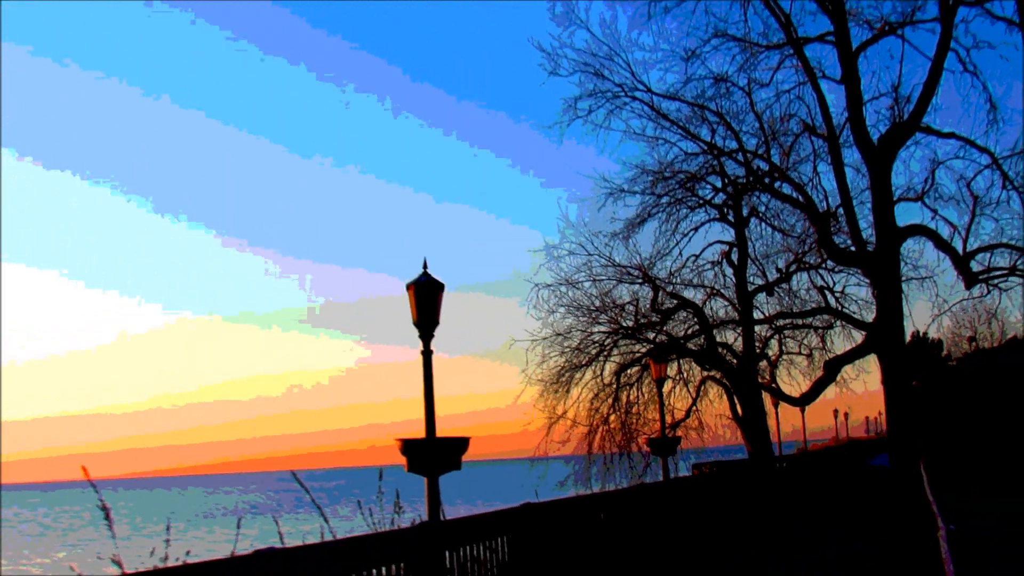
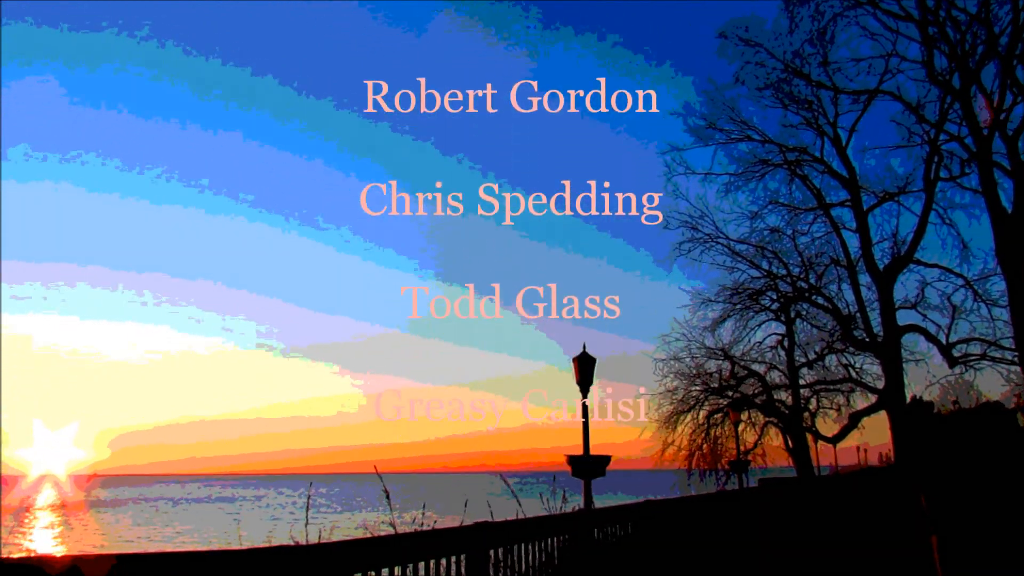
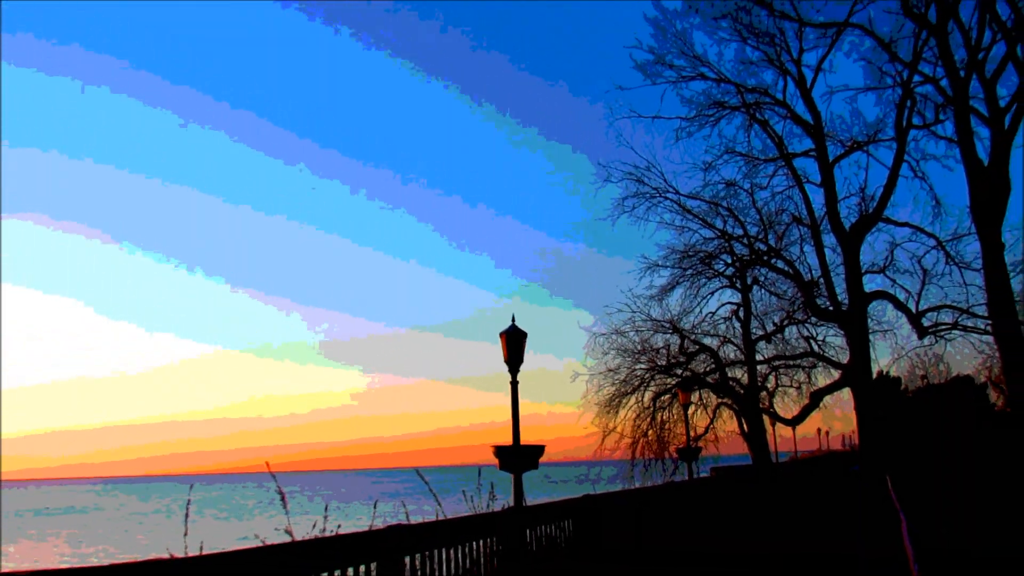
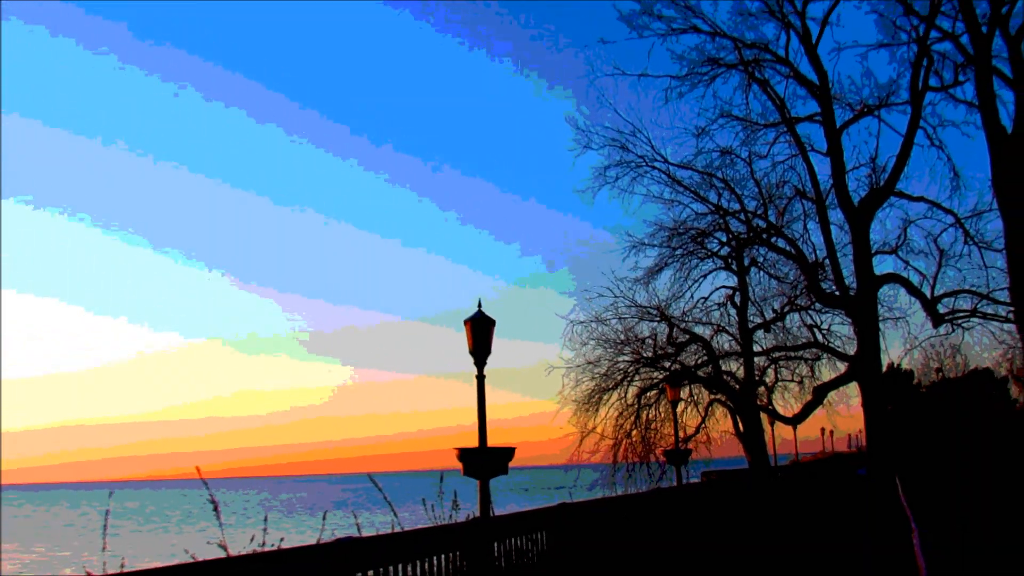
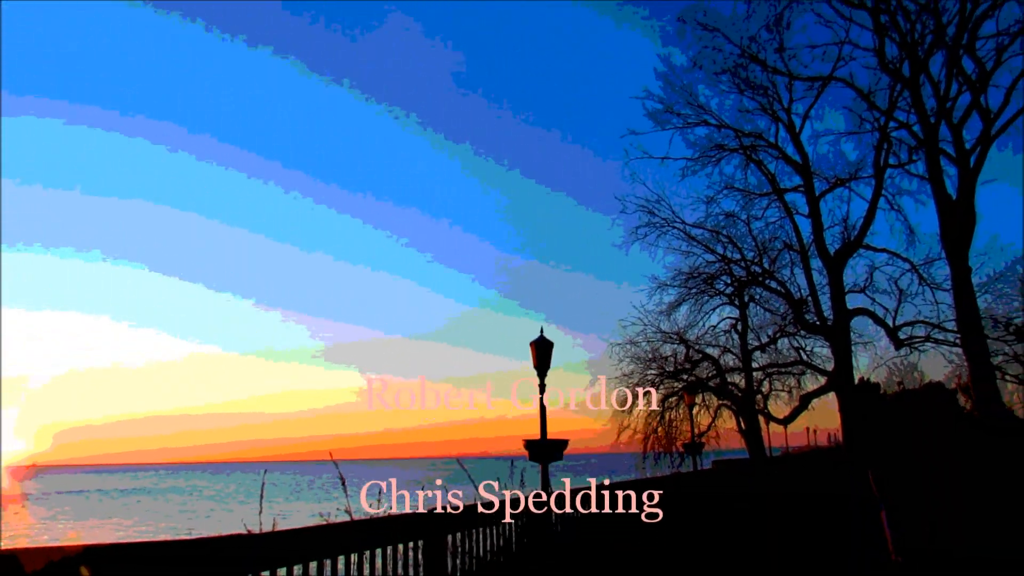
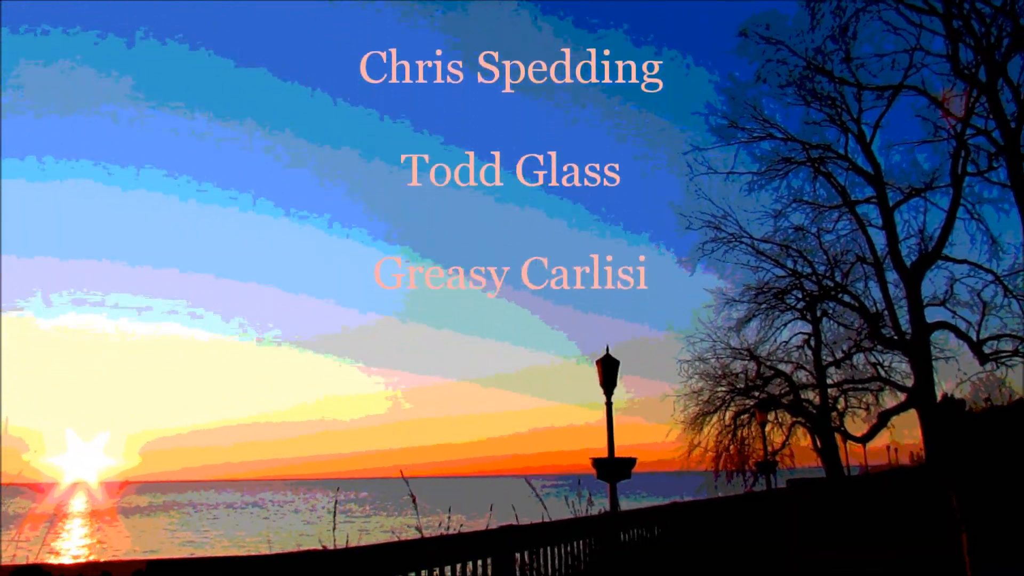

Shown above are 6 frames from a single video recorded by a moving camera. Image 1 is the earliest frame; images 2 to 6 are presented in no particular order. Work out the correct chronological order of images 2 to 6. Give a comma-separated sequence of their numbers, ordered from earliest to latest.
4, 3, 5, 2, 6
